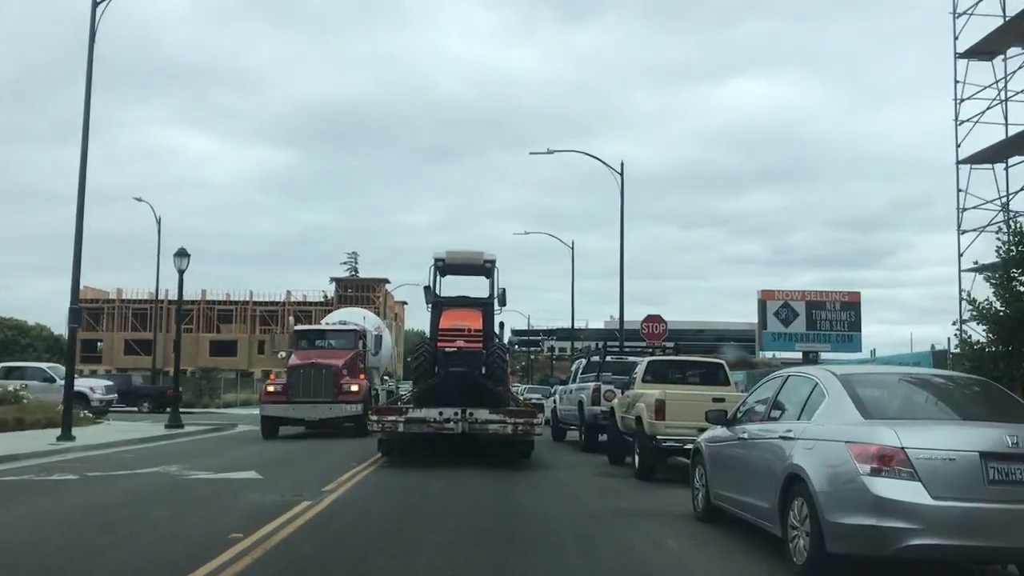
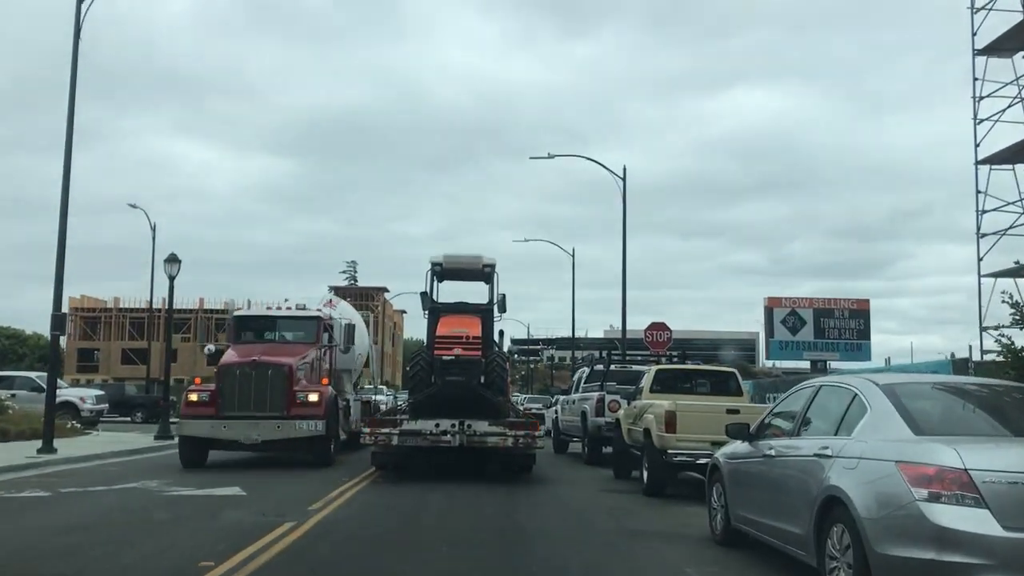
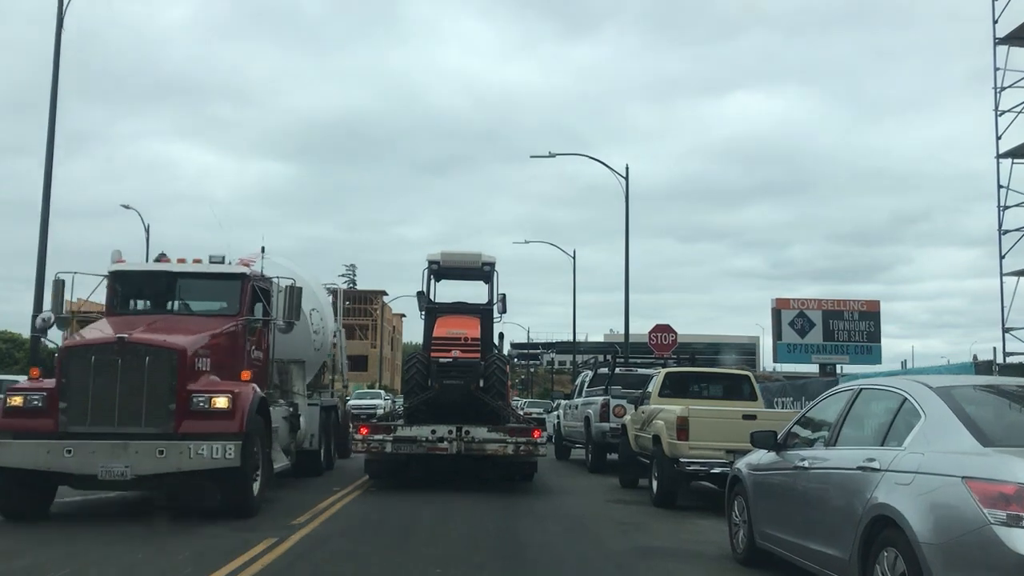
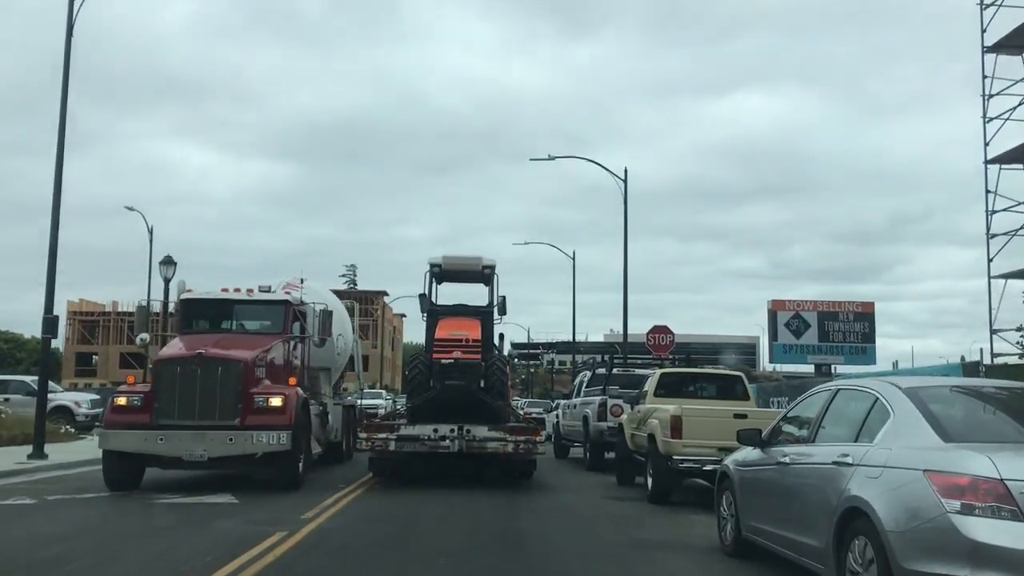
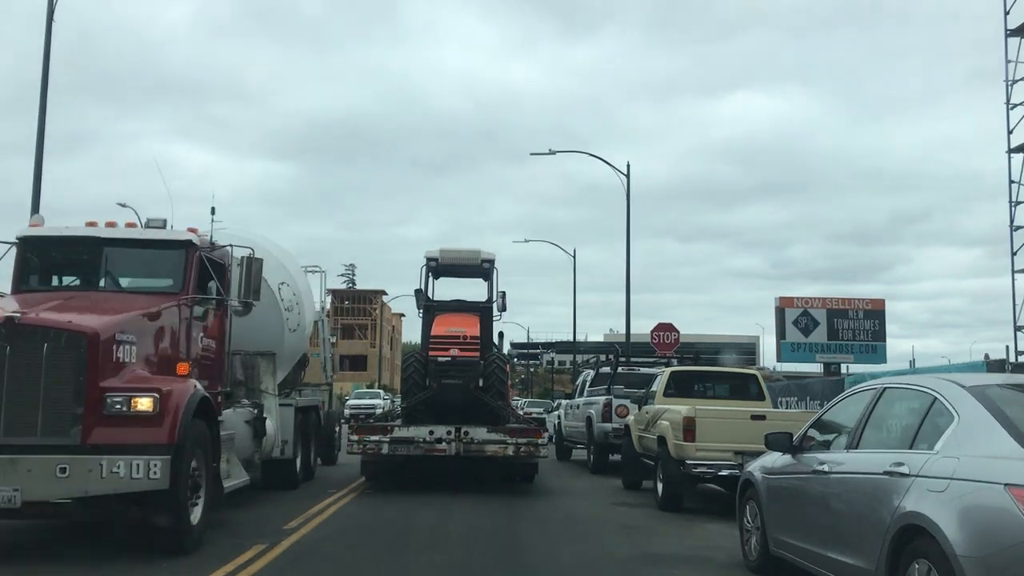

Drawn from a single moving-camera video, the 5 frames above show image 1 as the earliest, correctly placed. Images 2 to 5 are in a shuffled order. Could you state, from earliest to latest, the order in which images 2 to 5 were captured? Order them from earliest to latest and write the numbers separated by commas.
2, 4, 3, 5
